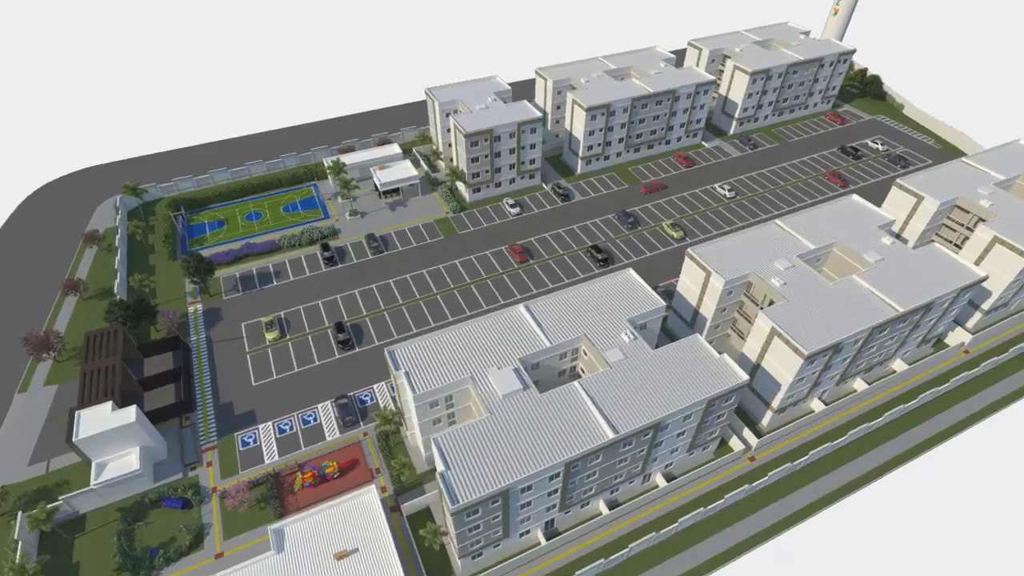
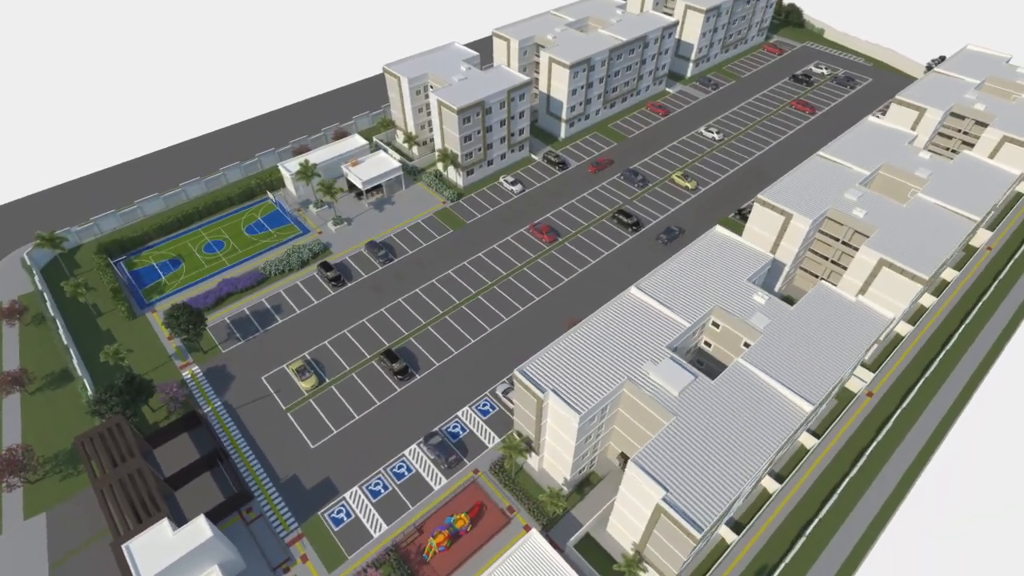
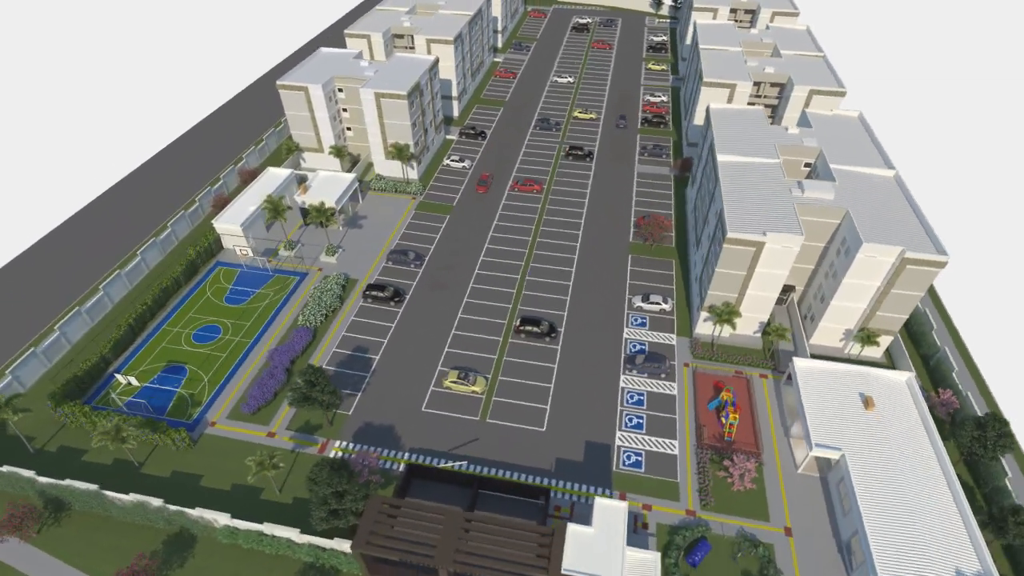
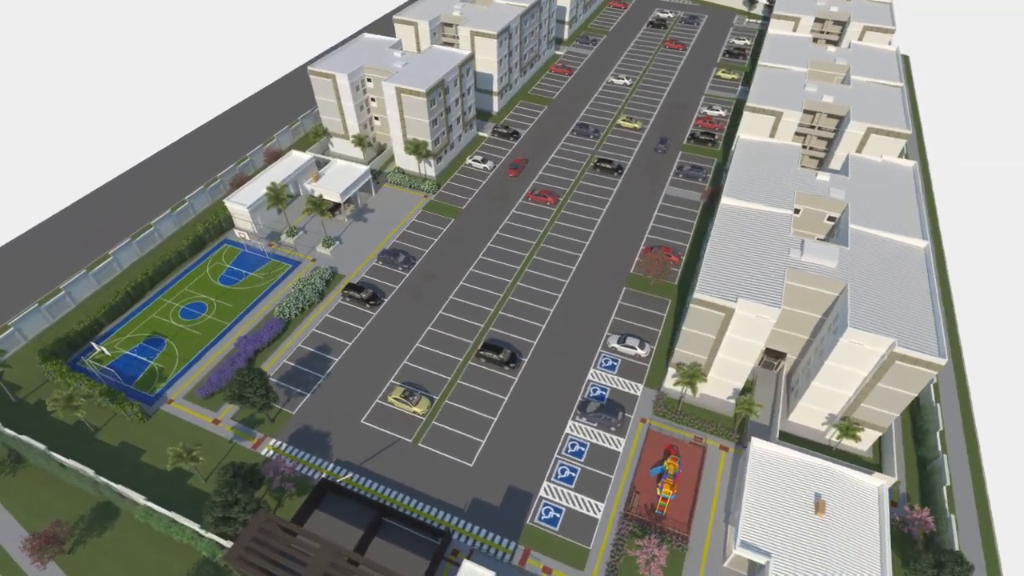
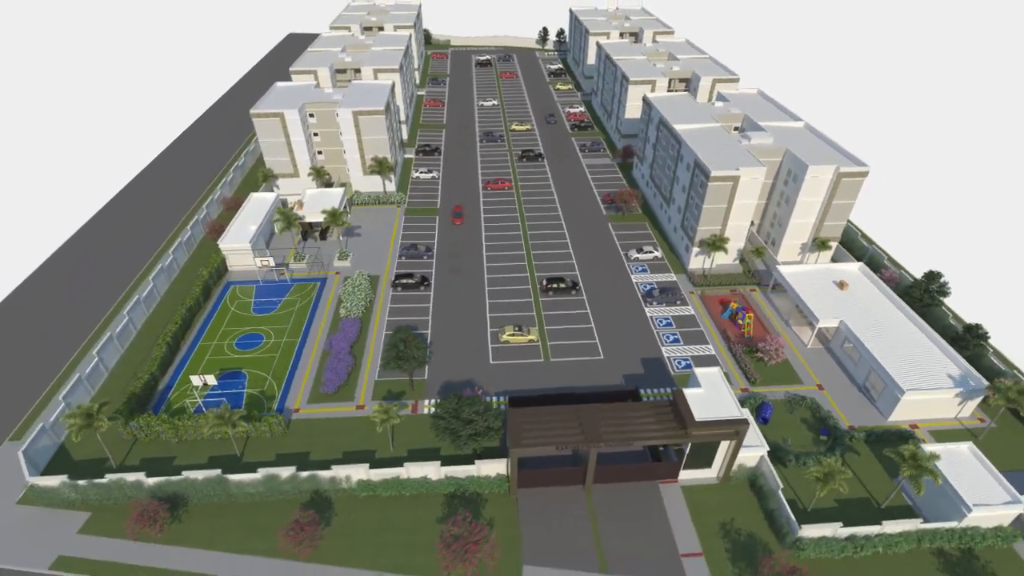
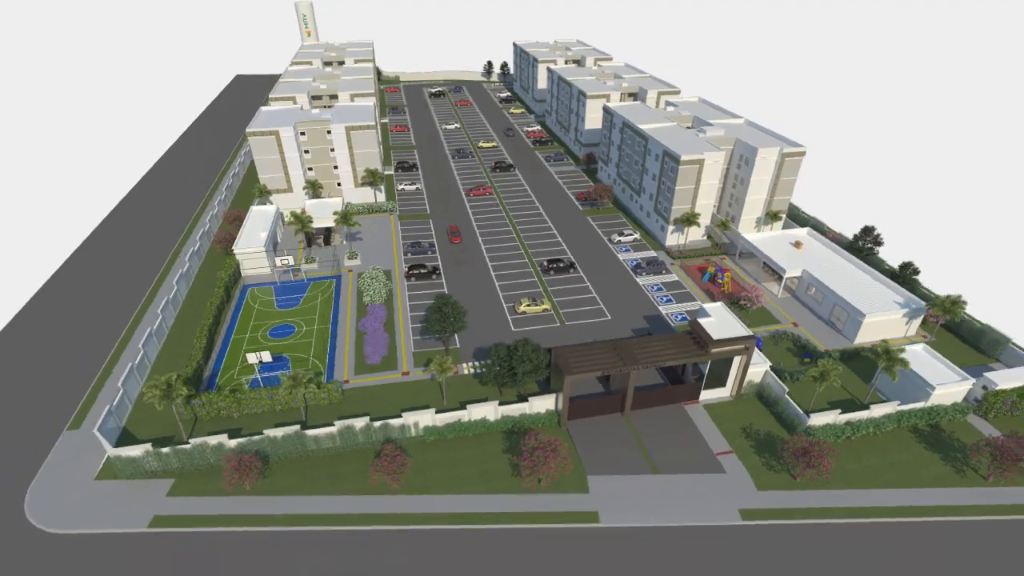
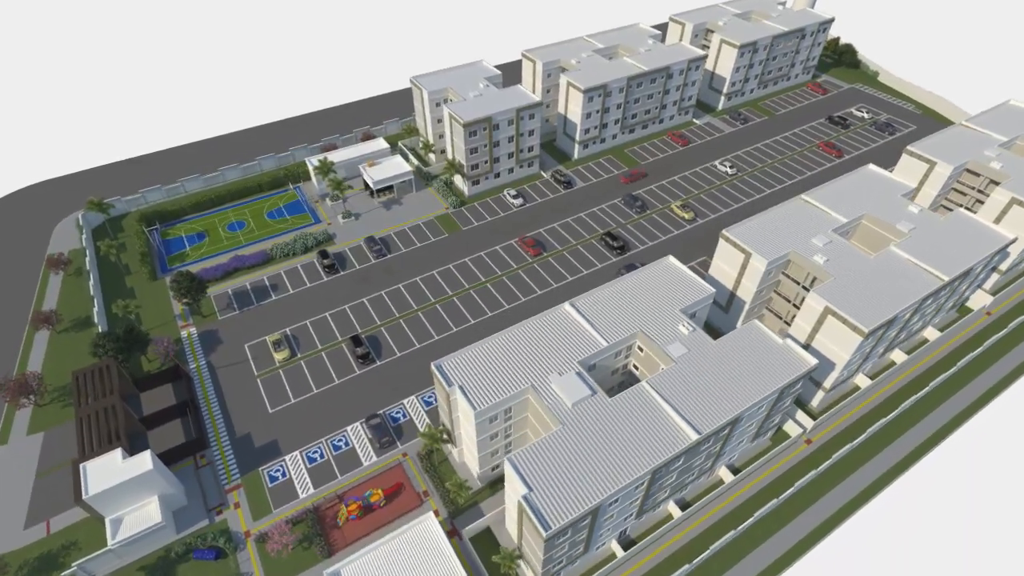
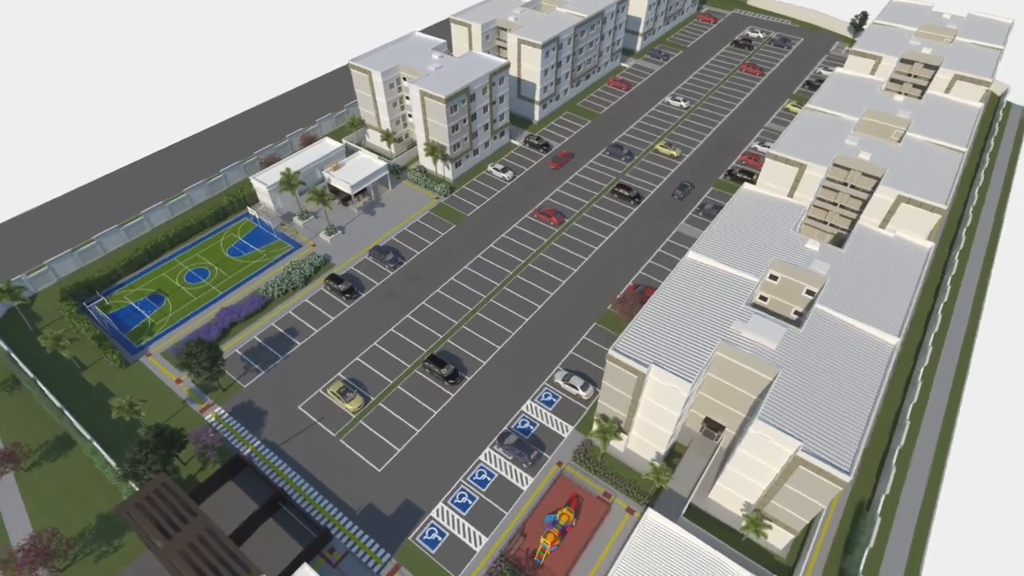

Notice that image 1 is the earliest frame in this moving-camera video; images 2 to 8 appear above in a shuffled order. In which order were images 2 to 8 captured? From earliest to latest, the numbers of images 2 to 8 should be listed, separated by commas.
7, 2, 8, 4, 3, 5, 6
